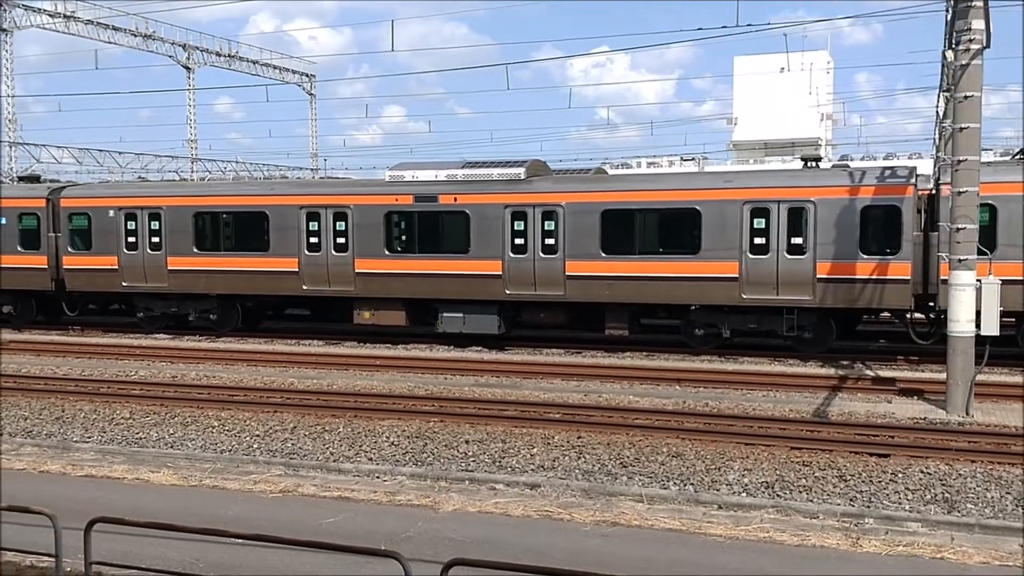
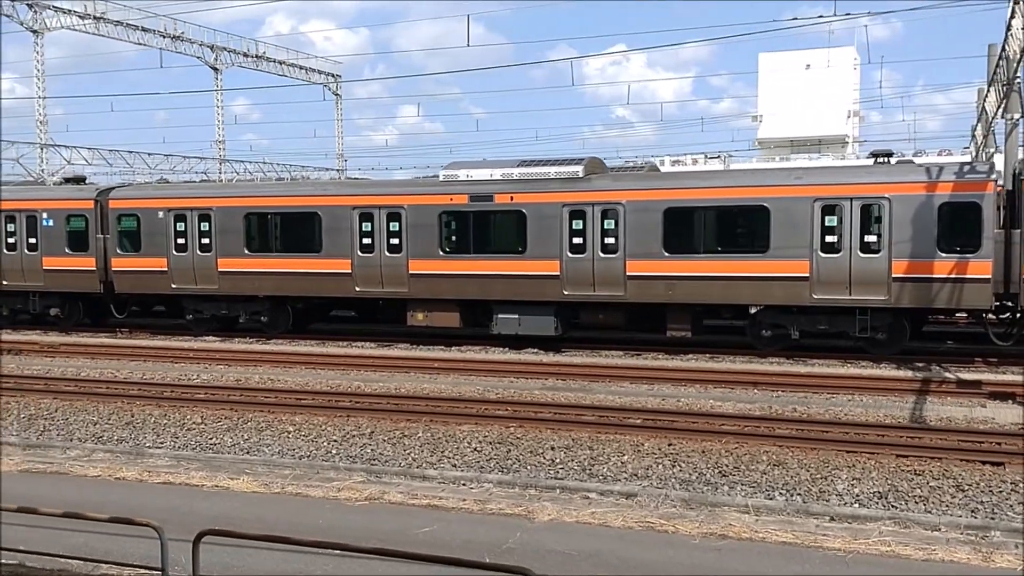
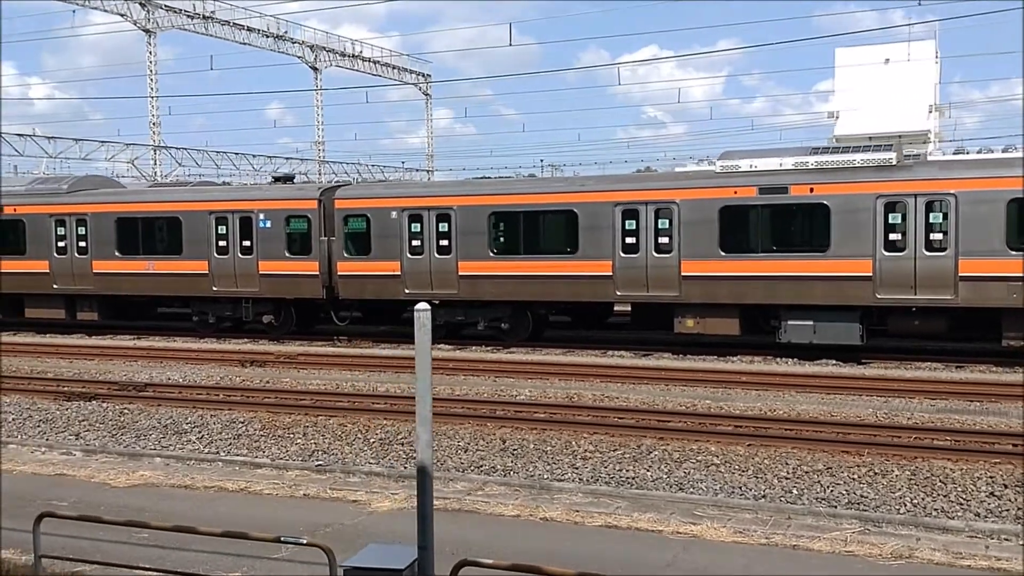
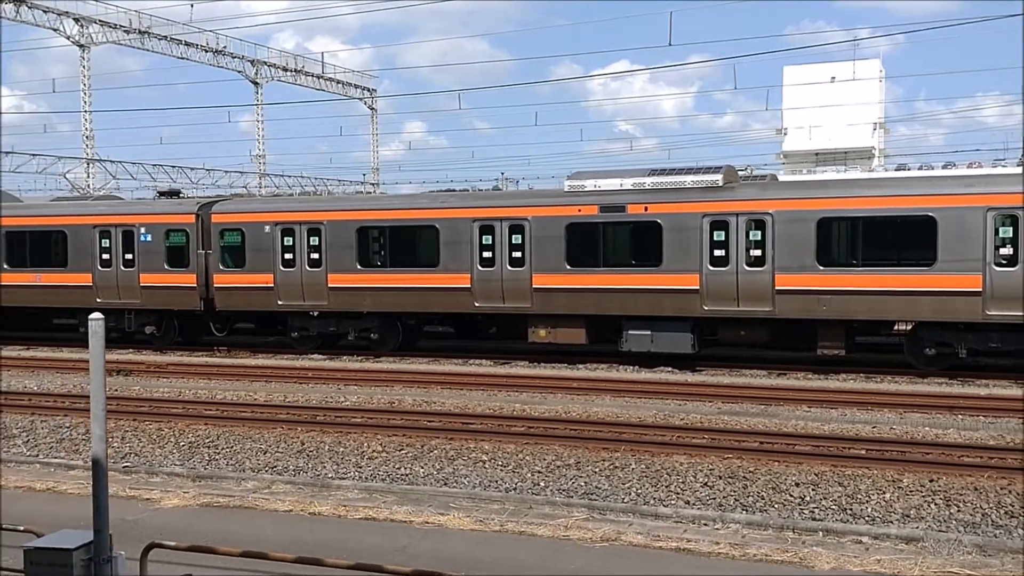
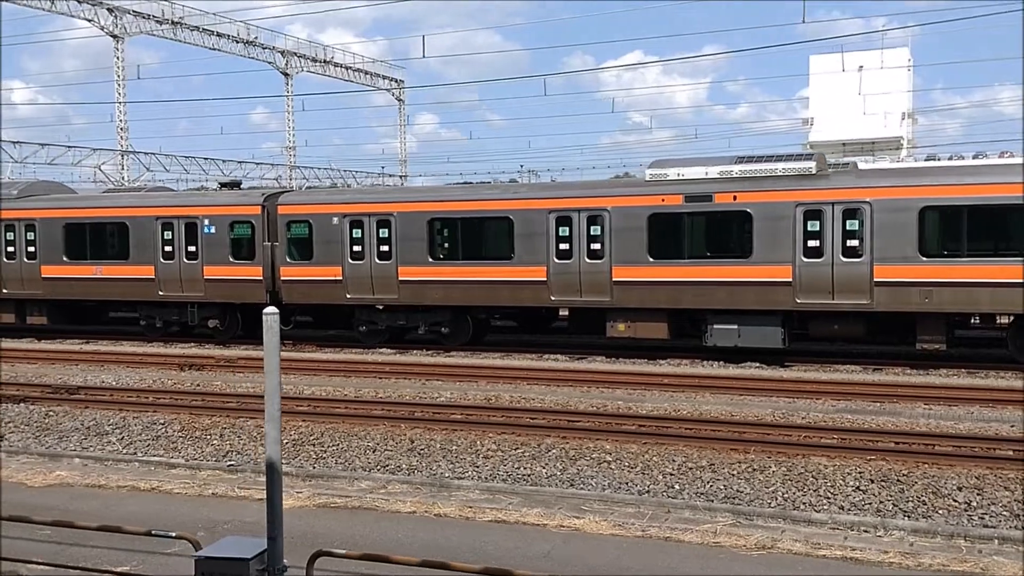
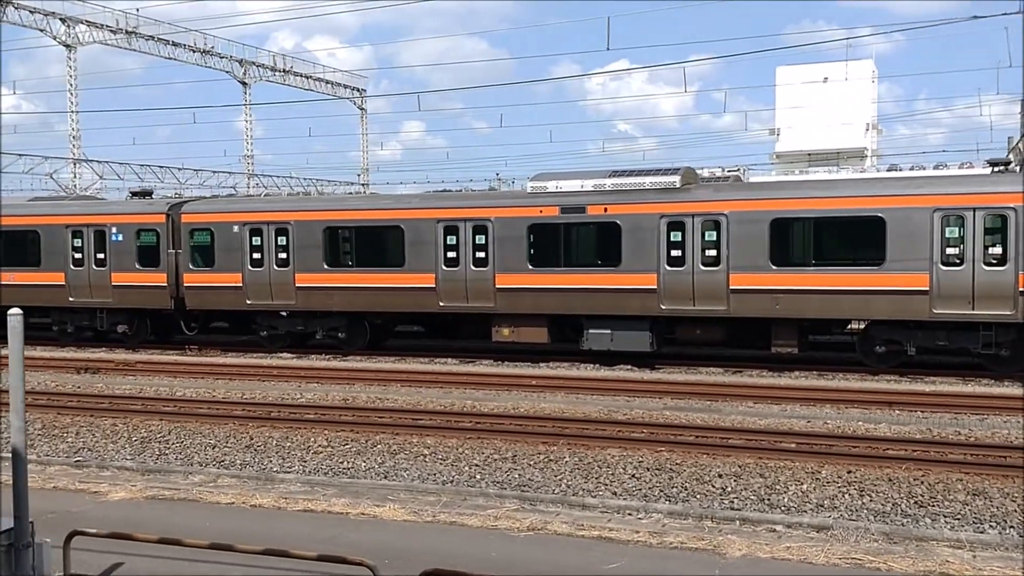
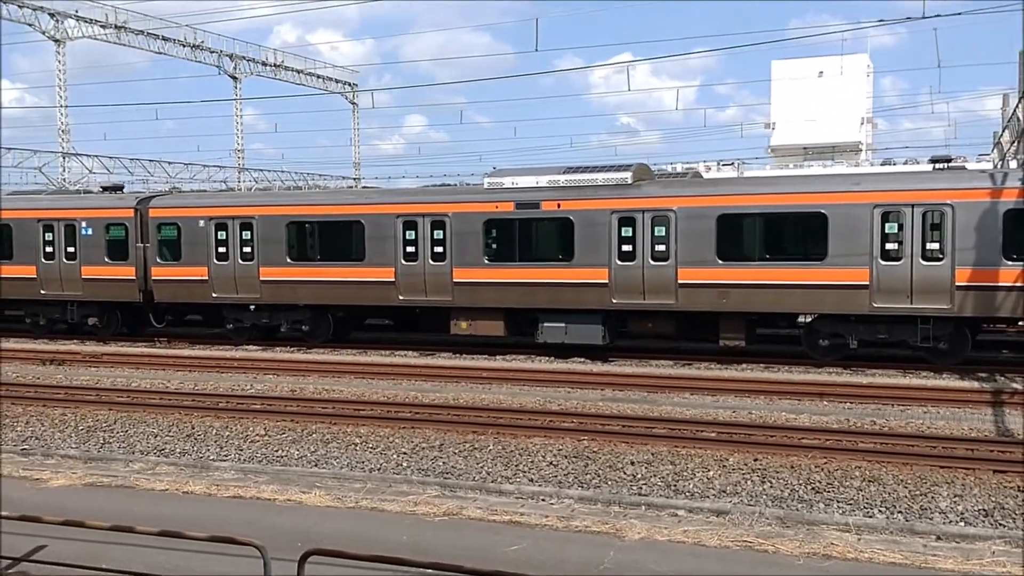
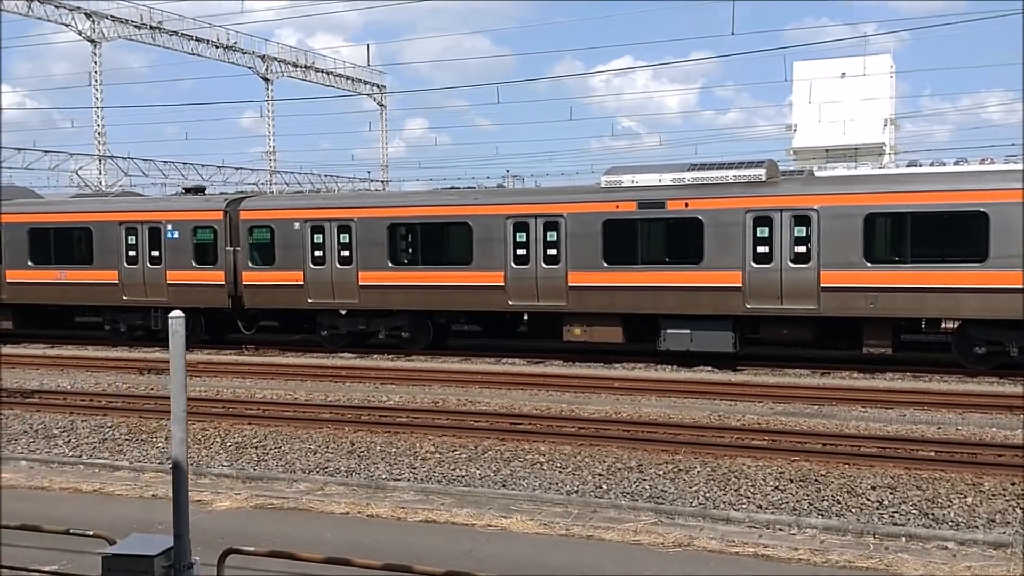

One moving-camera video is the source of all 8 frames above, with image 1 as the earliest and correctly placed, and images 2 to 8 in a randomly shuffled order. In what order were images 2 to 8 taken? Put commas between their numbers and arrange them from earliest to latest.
2, 7, 6, 4, 8, 5, 3
